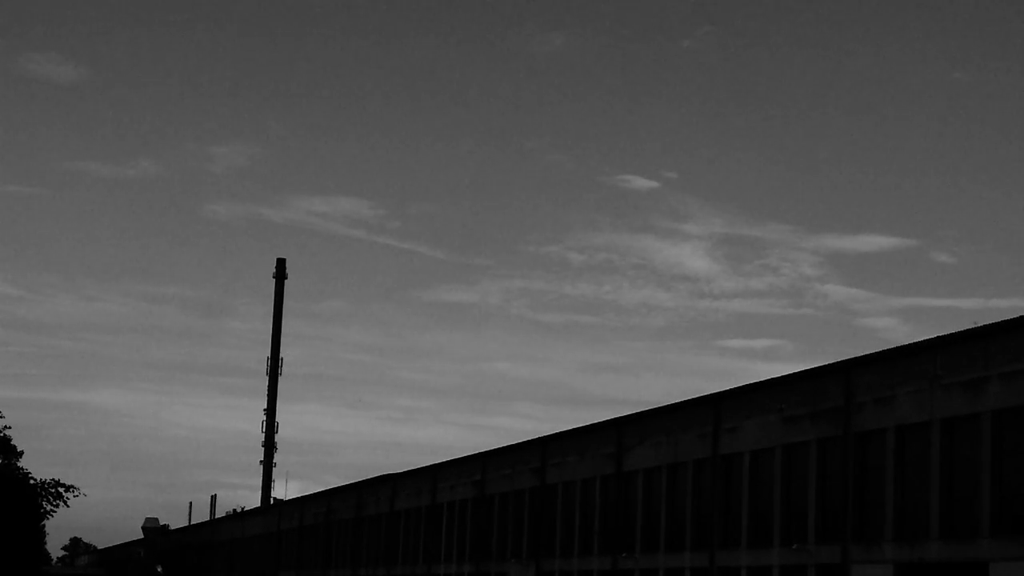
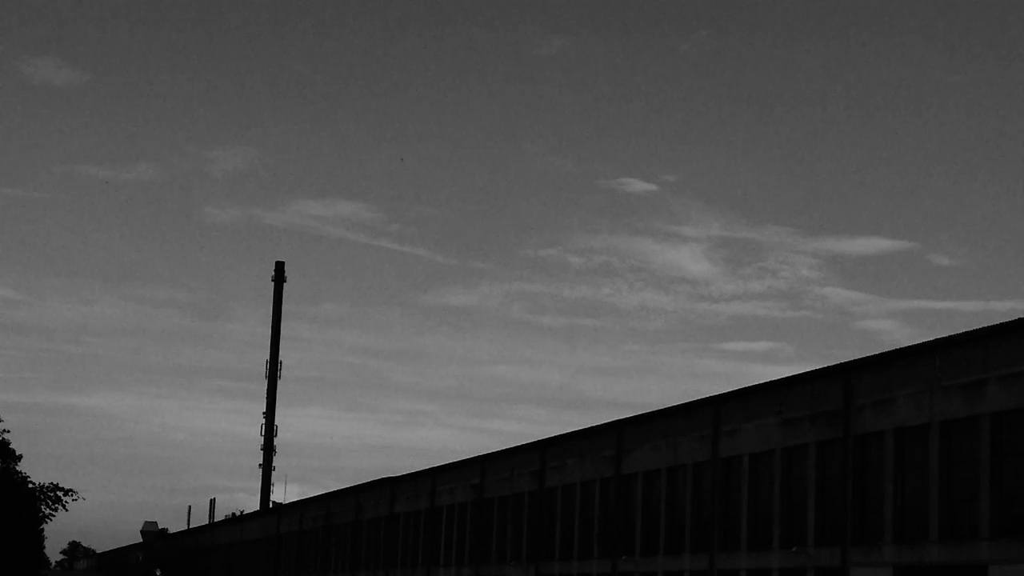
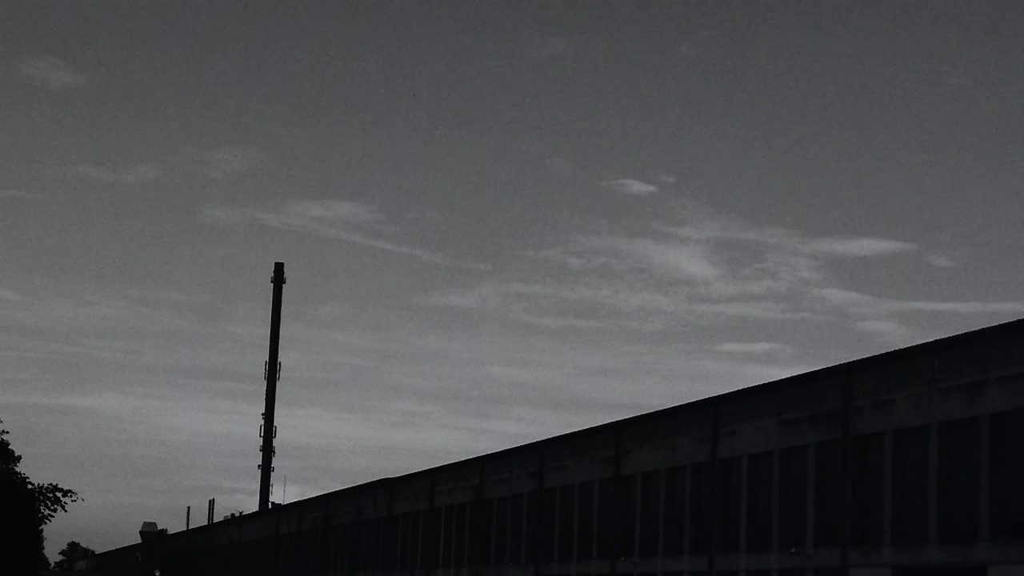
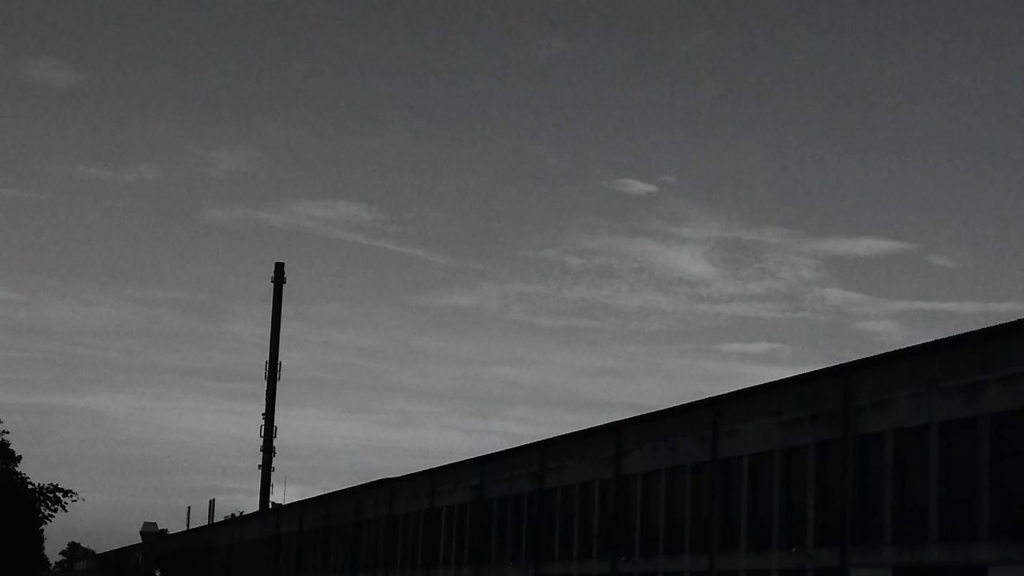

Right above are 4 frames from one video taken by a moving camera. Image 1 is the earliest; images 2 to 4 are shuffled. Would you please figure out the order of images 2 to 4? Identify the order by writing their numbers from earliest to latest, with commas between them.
2, 4, 3
